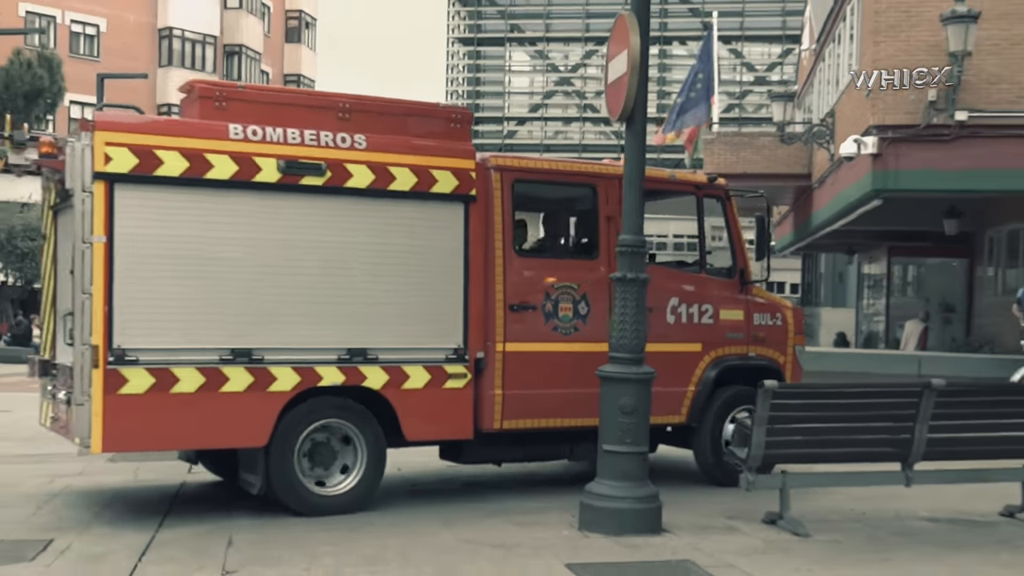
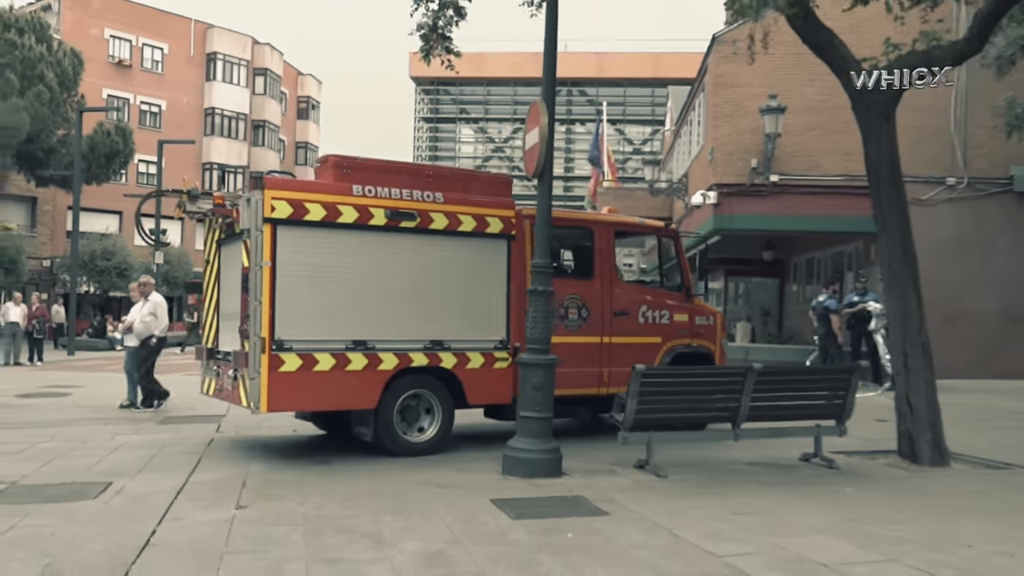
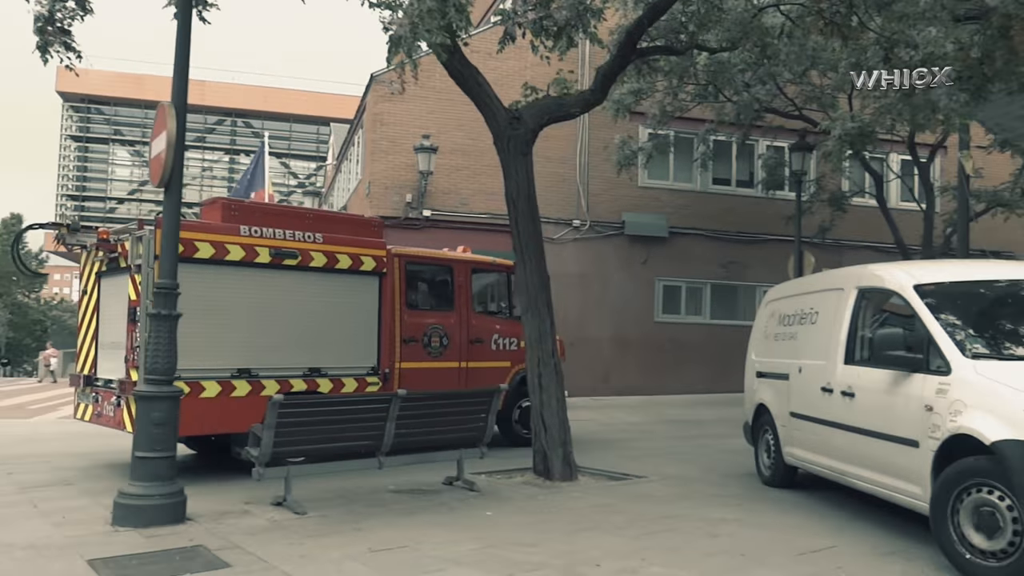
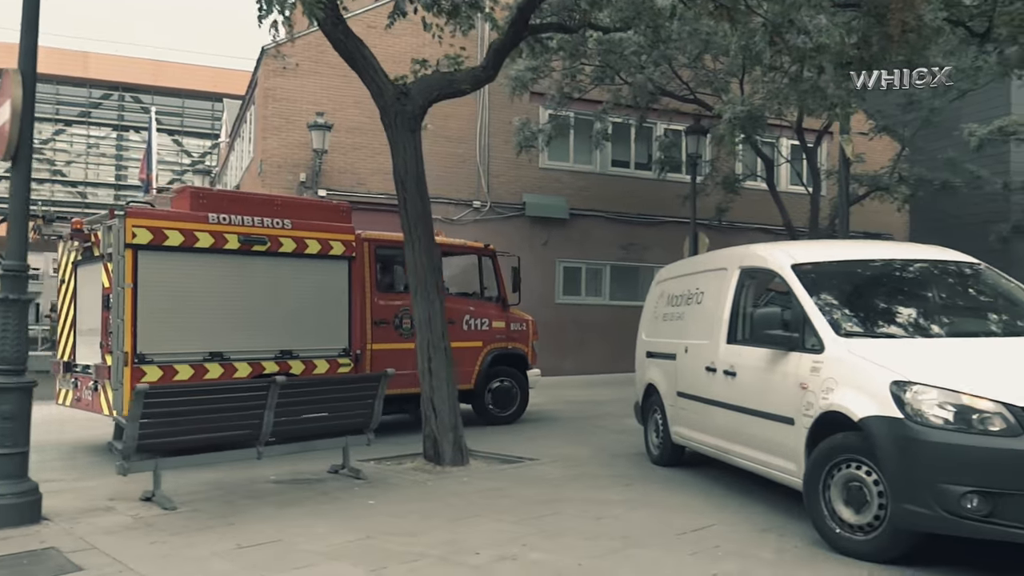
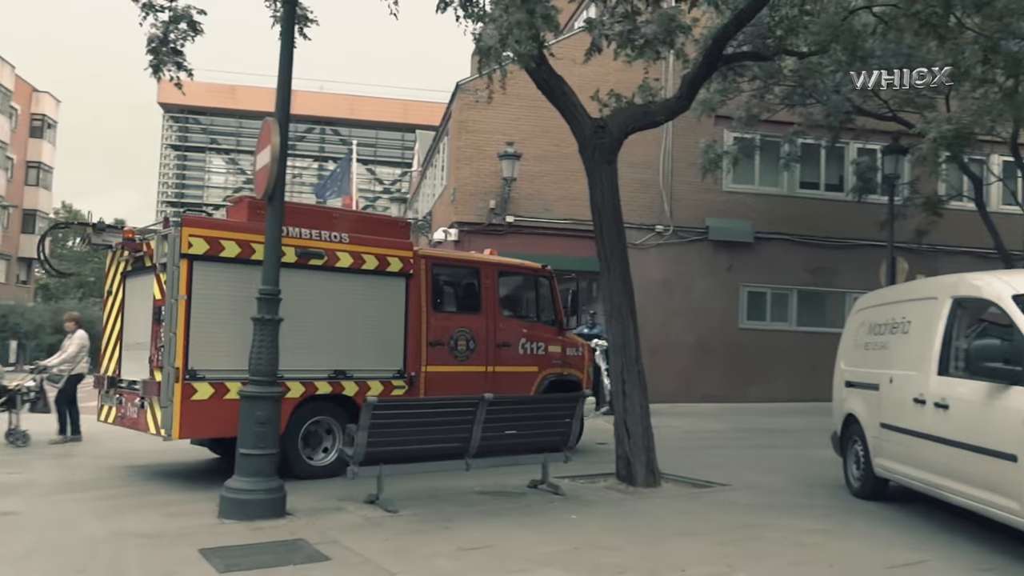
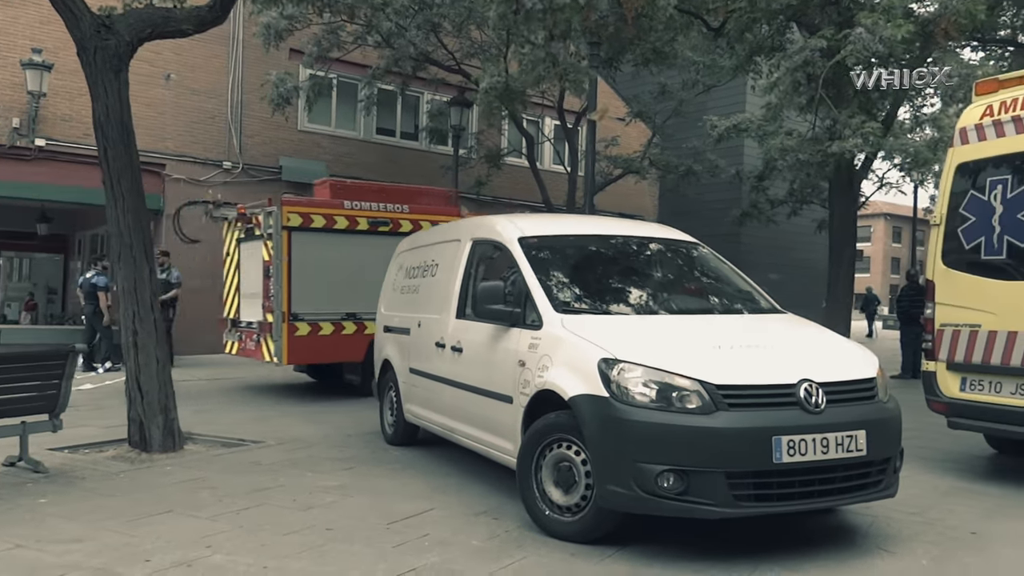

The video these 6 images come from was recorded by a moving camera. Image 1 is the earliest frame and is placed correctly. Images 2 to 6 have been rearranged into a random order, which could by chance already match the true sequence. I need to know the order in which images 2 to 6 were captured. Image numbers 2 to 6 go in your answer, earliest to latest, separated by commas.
2, 5, 3, 4, 6
